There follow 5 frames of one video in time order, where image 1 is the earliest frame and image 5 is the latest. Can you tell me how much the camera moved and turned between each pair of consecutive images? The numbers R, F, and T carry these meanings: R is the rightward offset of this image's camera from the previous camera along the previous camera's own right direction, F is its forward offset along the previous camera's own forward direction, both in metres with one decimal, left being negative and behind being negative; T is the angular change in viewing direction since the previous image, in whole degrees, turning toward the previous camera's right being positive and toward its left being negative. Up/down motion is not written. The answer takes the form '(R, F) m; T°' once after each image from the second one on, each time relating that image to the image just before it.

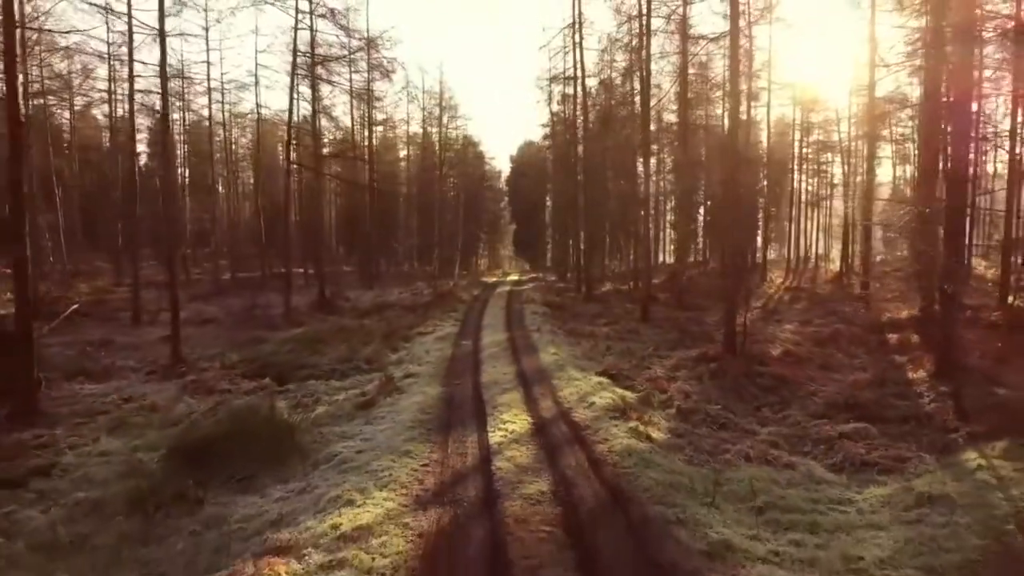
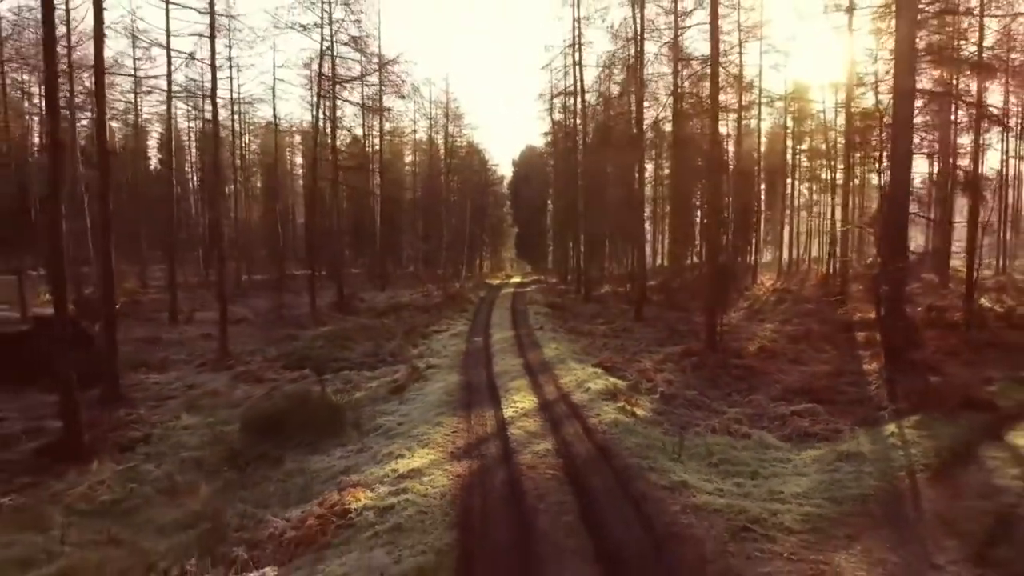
(-0.1, -2.0) m; 0°
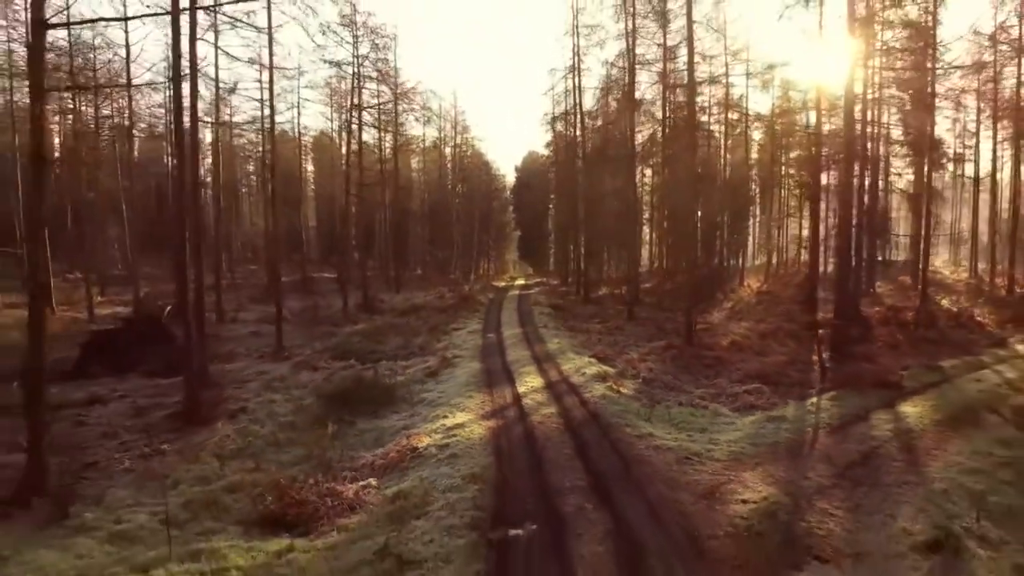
(-0.2, -3.1) m; 0°
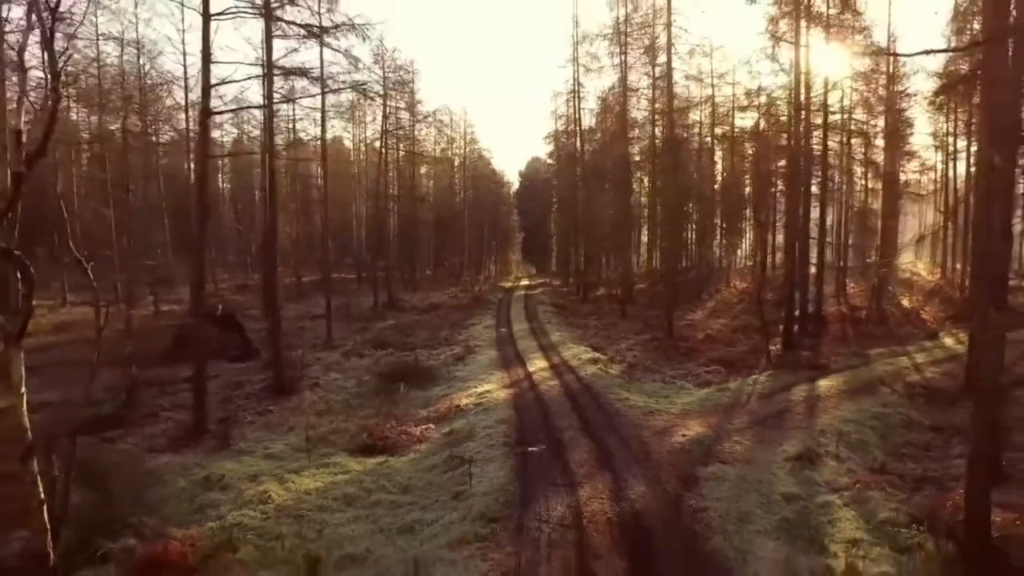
(-0.3, -4.0) m; 0°
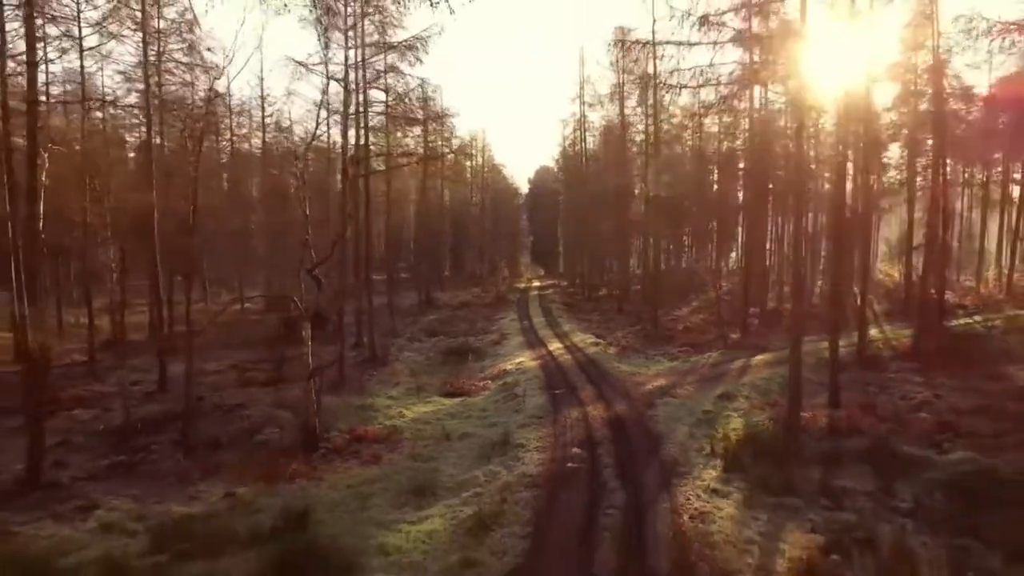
(-0.7, -6.9) m; 0°
